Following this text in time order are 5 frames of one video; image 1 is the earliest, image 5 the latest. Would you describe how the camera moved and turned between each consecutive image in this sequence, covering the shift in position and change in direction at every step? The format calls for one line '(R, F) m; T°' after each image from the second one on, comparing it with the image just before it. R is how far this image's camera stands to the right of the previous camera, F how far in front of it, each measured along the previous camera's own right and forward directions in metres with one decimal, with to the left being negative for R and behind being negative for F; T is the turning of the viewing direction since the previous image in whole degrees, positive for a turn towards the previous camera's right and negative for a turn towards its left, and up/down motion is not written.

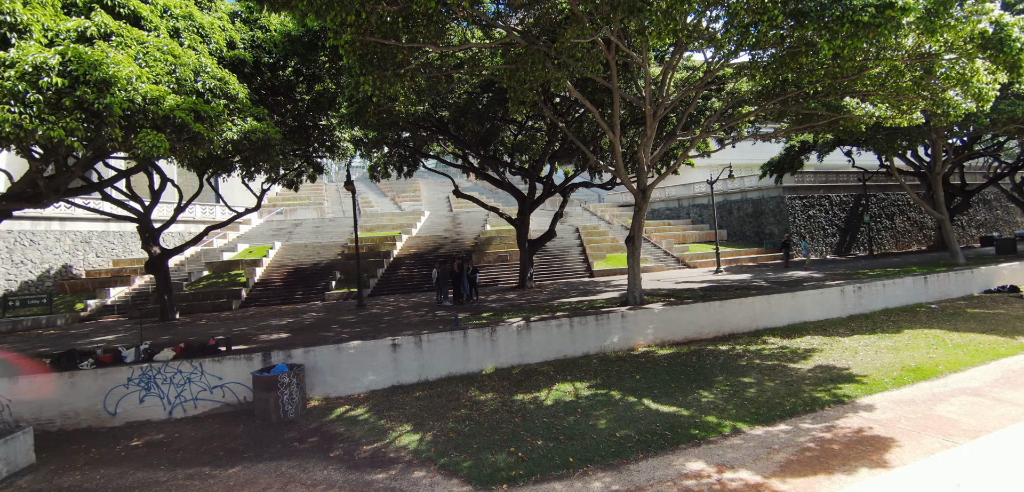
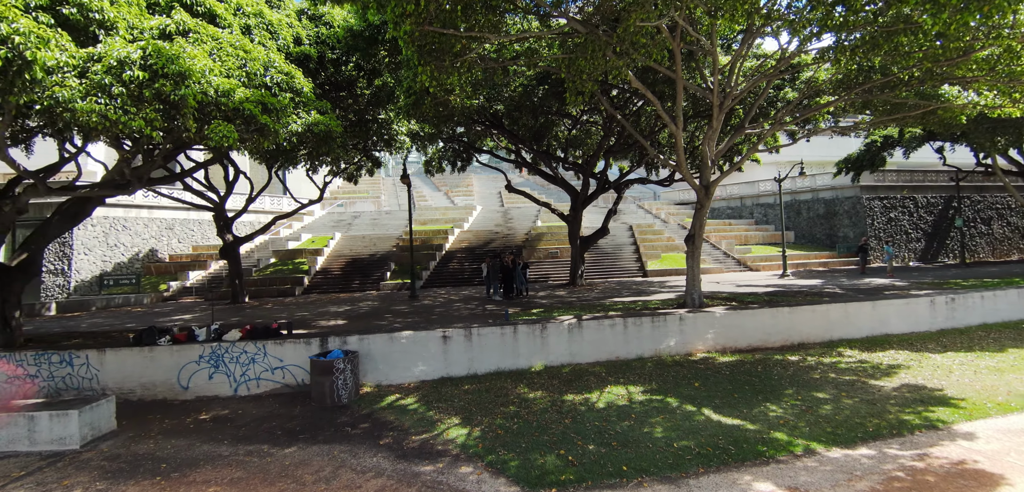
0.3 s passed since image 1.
(0.0, +0.1) m; -6°
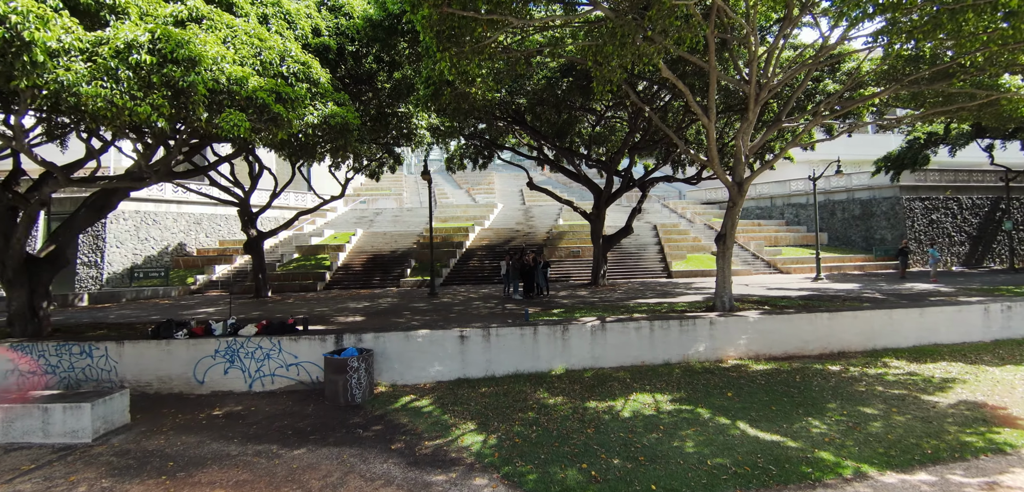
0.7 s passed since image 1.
(0.0, +0.3) m; -3°
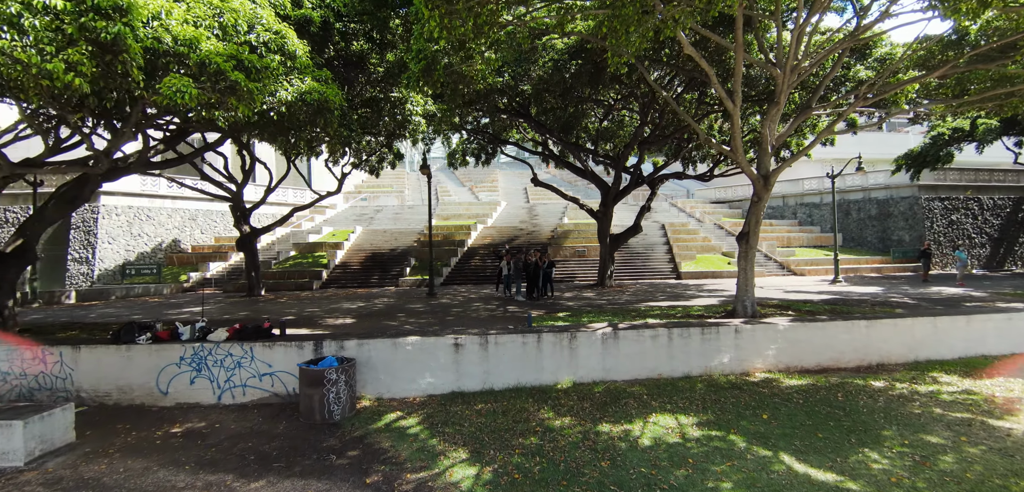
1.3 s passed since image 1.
(0.0, +0.8) m; 0°
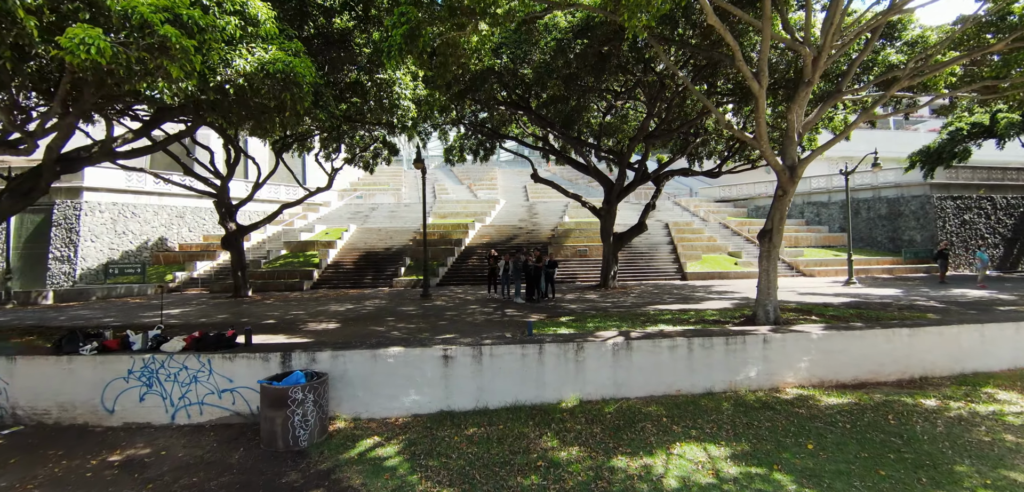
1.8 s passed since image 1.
(0.0, +0.8) m; 0°
